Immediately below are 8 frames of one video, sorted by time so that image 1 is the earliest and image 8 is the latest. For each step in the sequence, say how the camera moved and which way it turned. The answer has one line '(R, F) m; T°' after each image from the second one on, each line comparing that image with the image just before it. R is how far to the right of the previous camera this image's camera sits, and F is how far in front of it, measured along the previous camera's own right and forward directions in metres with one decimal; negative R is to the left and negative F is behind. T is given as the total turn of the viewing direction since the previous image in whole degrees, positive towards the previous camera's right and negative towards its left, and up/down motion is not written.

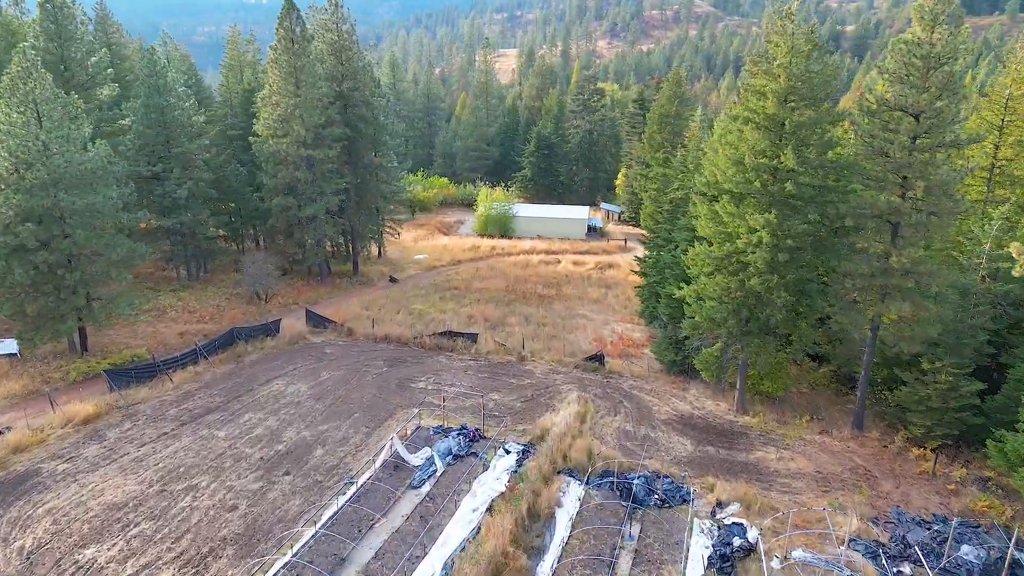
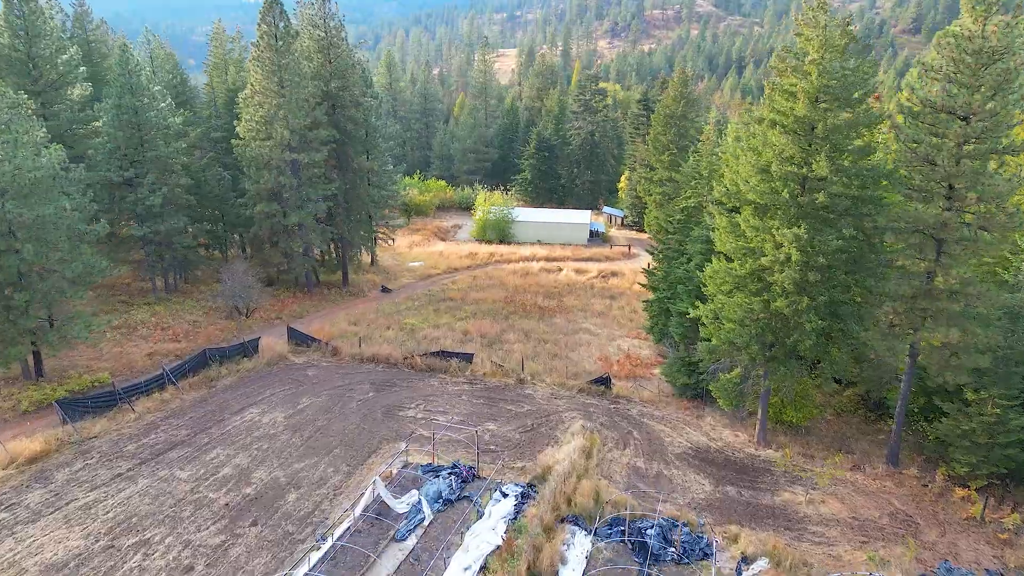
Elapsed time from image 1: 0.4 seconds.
(0.0, +2.1) m; 0°
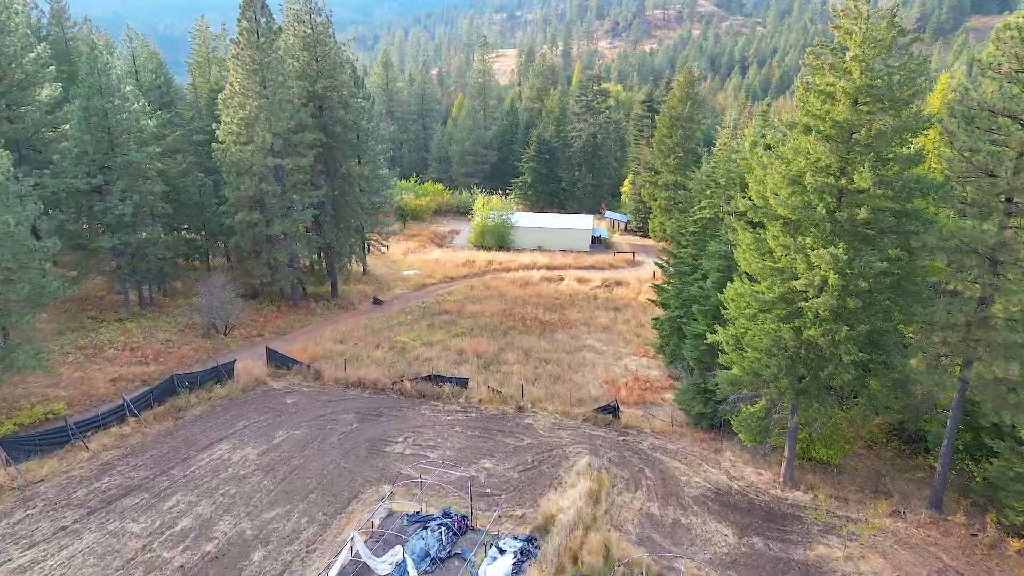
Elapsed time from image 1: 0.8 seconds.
(0.0, +2.1) m; 0°
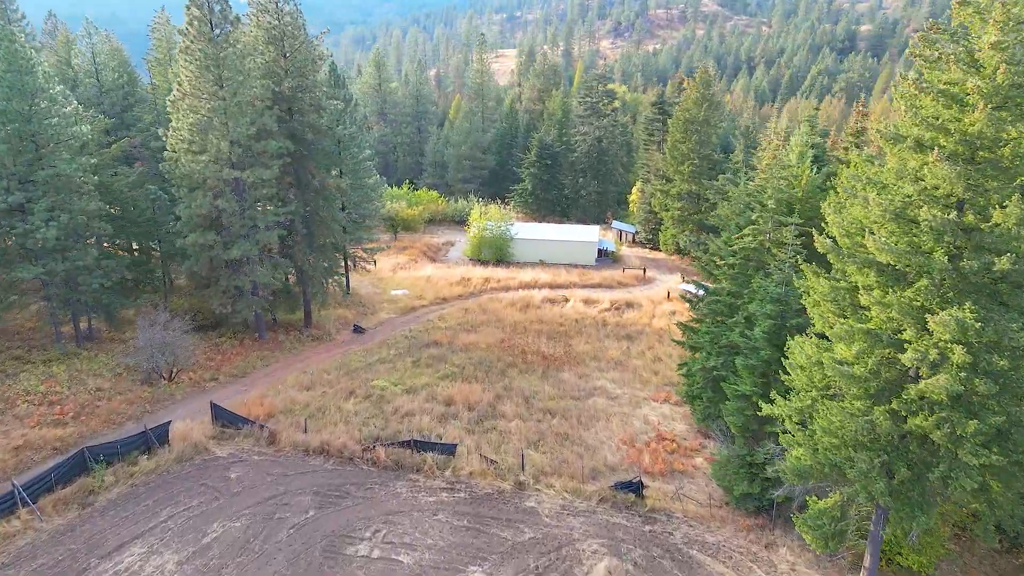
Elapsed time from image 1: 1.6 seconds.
(0.0, +4.2) m; 0°
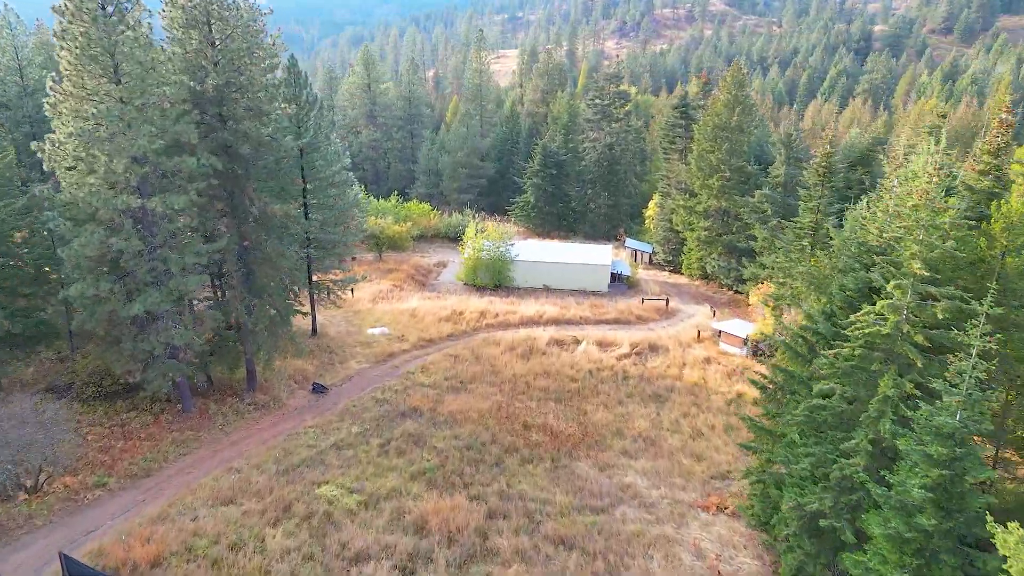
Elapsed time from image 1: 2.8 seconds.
(+0.1, +6.4) m; 0°
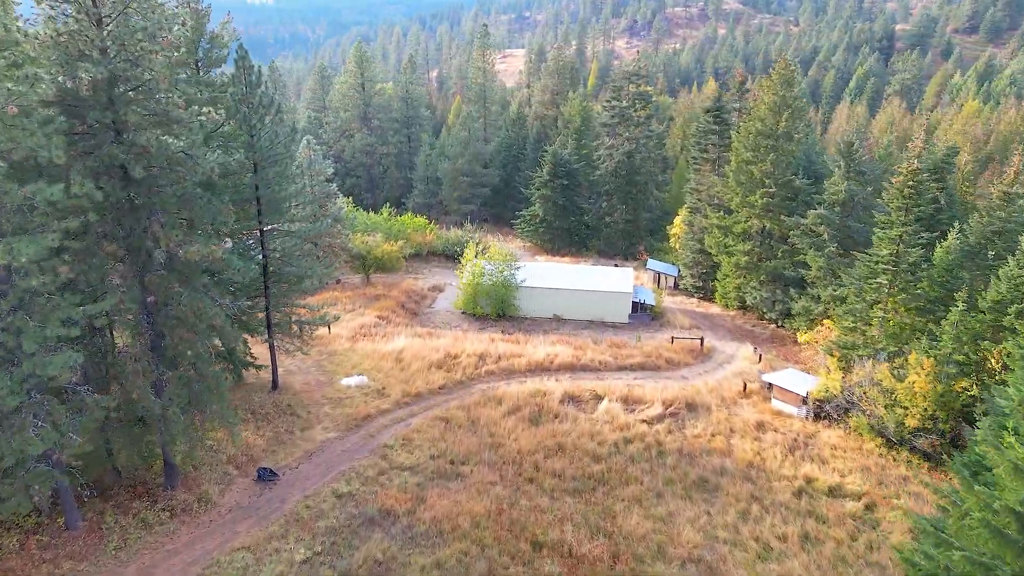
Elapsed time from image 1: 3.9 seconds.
(0.0, +5.9) m; 0°
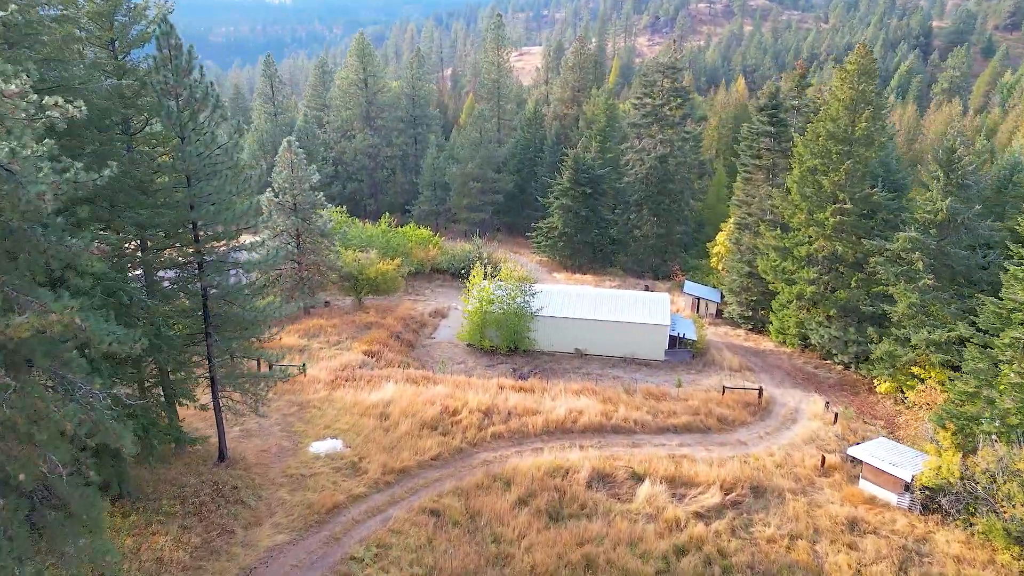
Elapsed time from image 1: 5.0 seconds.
(0.0, +5.8) m; -1°
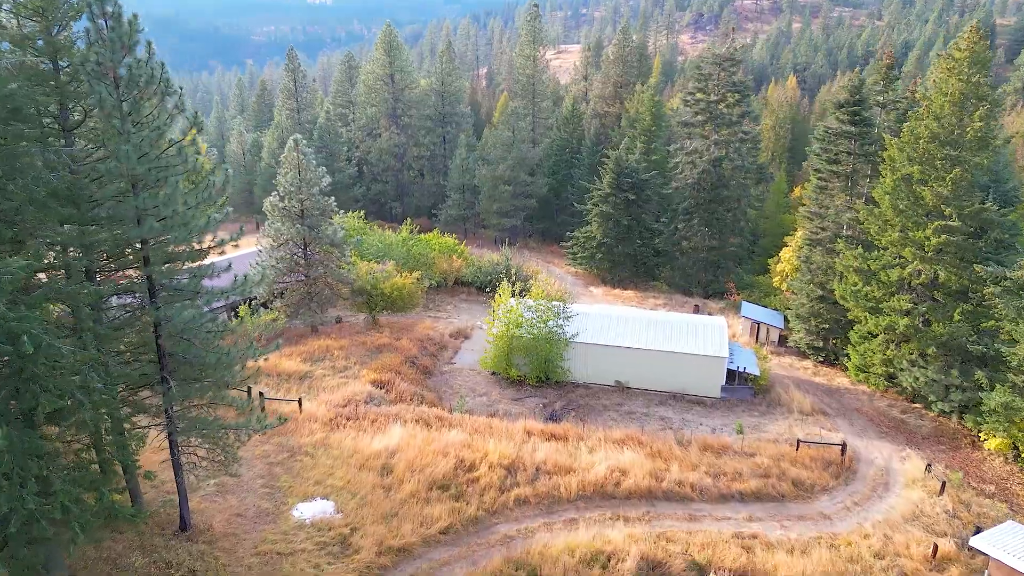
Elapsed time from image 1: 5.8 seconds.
(0.0, +4.1) m; -3°
